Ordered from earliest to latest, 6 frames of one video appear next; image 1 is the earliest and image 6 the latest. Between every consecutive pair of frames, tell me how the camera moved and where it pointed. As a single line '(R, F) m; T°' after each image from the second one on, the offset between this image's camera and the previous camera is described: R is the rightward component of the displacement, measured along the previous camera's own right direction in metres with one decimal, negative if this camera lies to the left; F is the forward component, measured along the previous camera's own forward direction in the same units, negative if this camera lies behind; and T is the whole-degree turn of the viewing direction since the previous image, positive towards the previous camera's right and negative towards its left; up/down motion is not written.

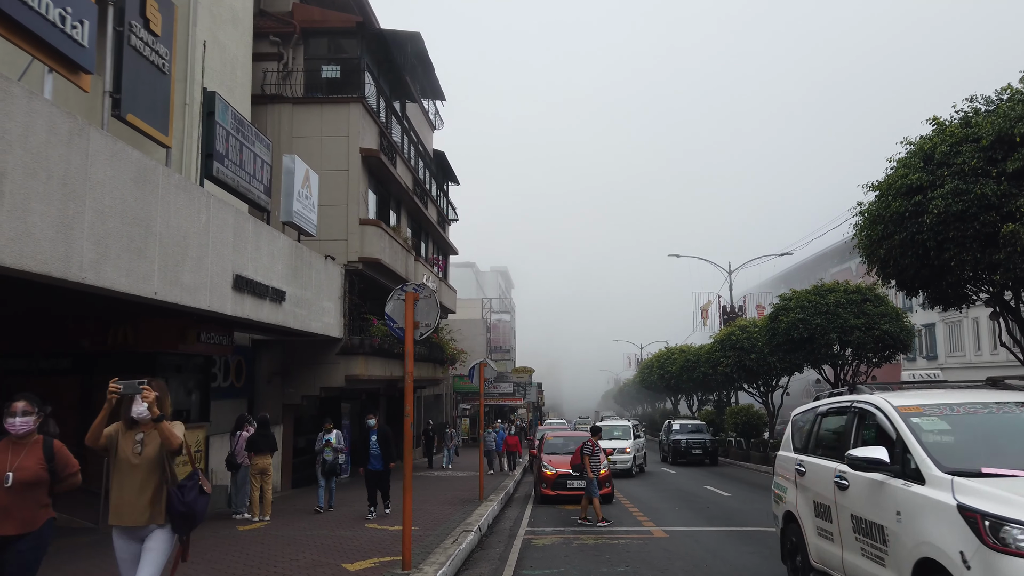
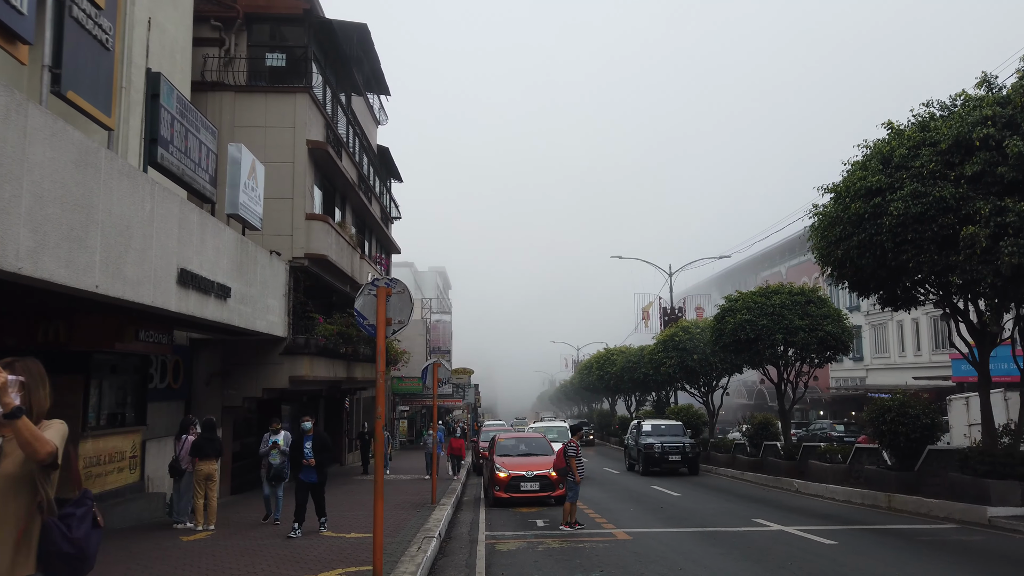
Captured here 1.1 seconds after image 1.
(-0.5, +0.4) m; +5°
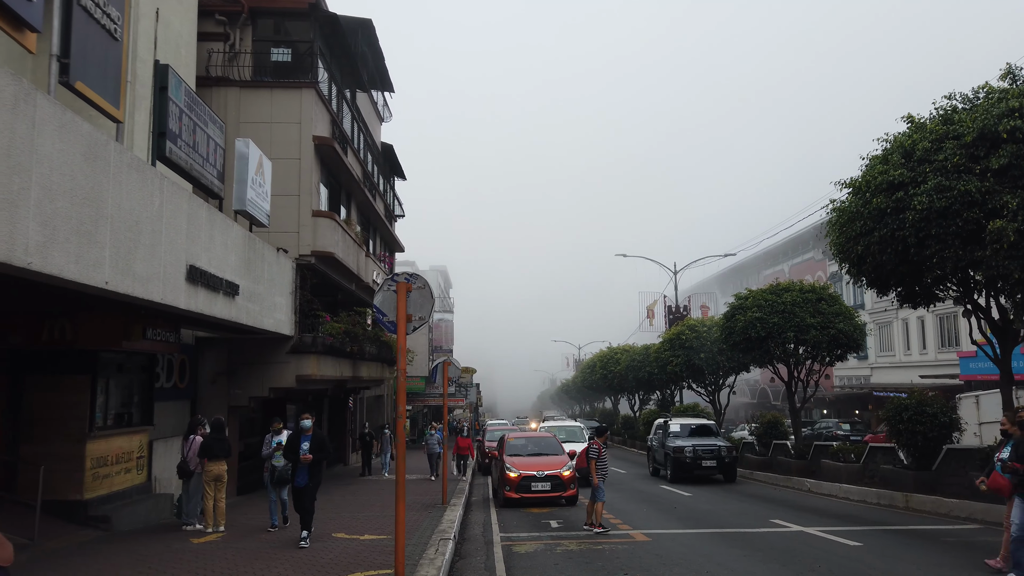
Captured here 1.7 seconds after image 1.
(-0.3, +0.2) m; 0°
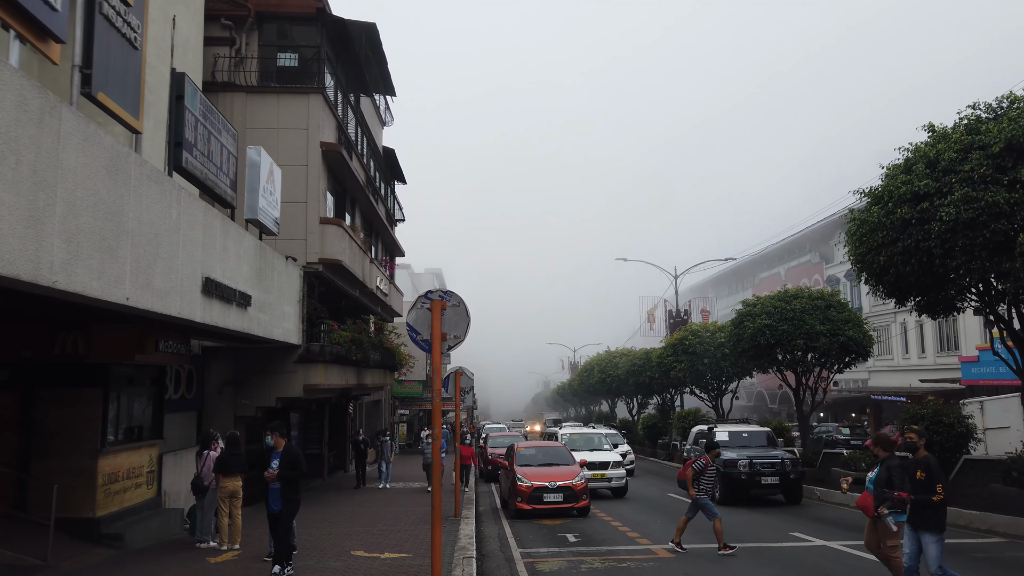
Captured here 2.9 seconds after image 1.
(-0.5, +0.2) m; +1°
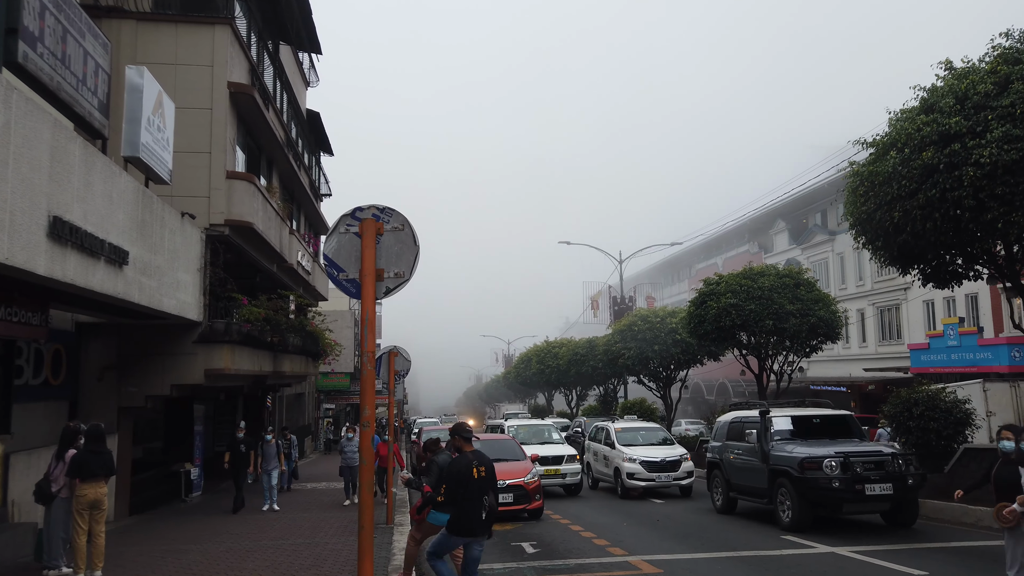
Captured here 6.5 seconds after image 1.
(-0.3, +2.3) m; +5°
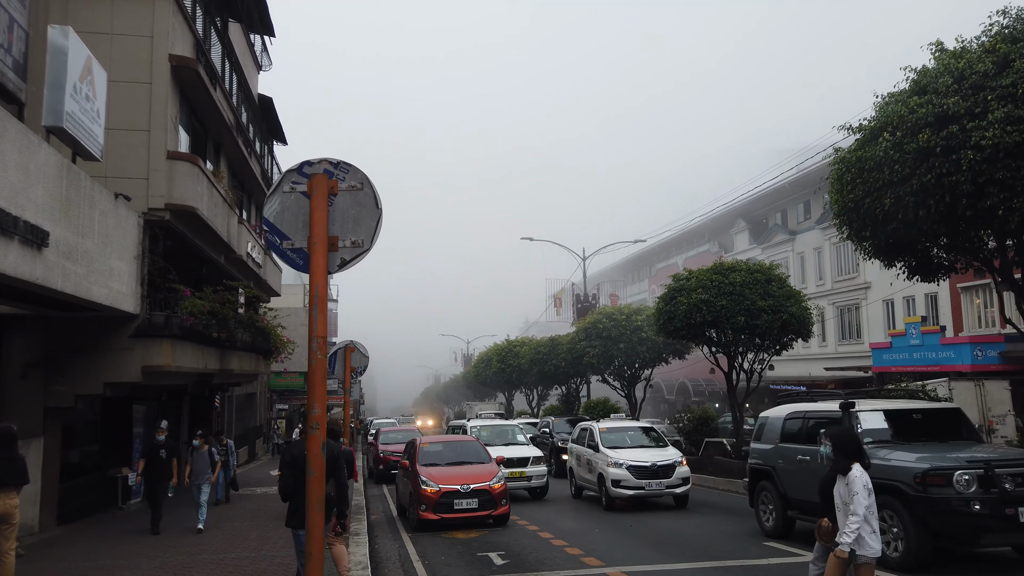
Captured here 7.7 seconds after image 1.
(-0.1, +0.9) m; +3°
